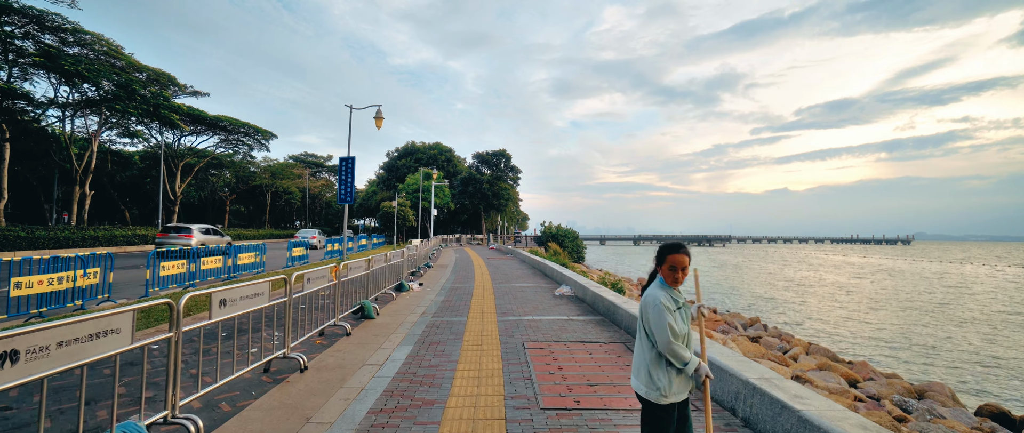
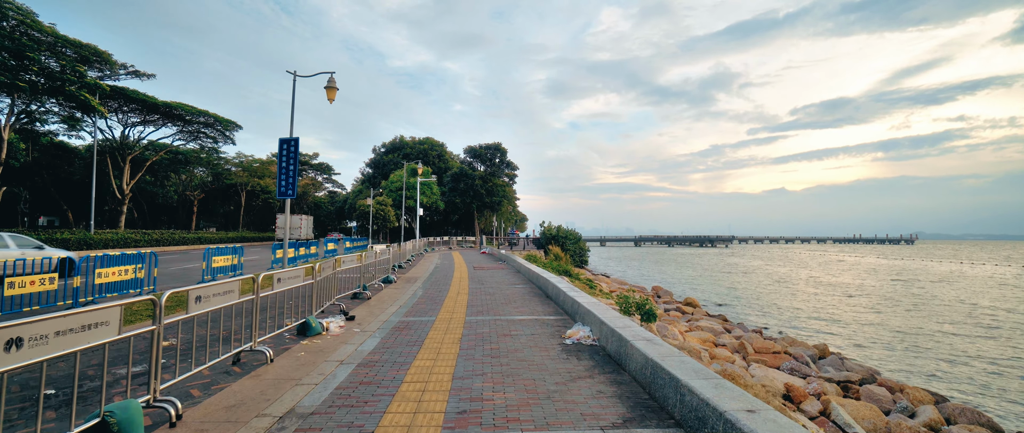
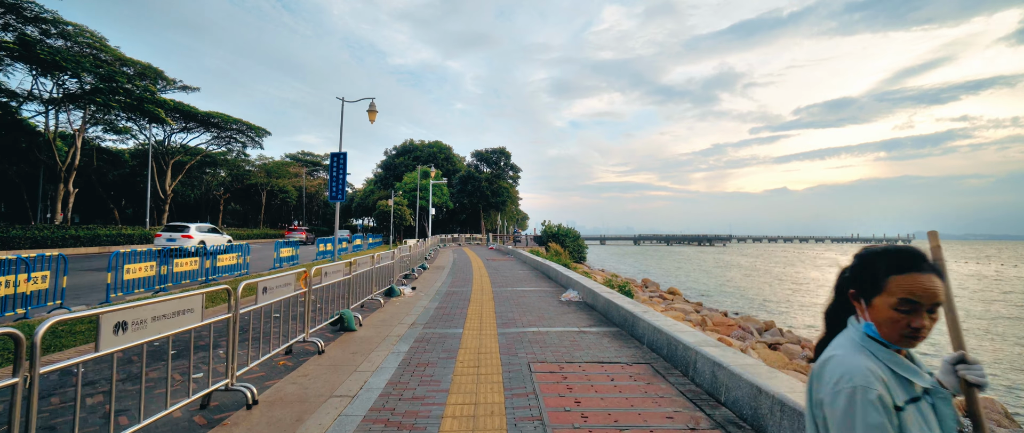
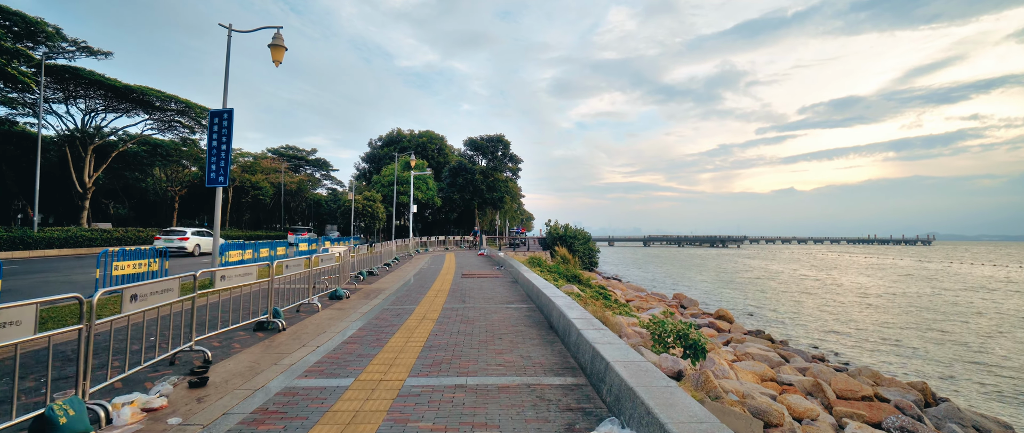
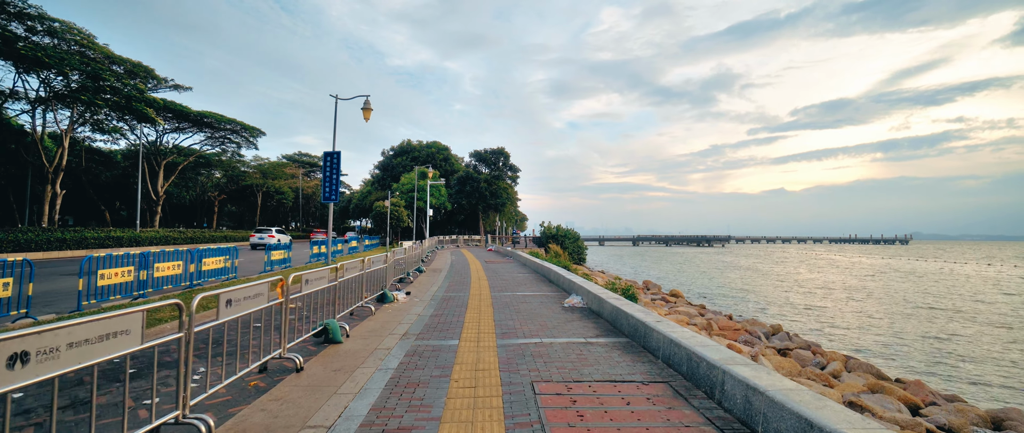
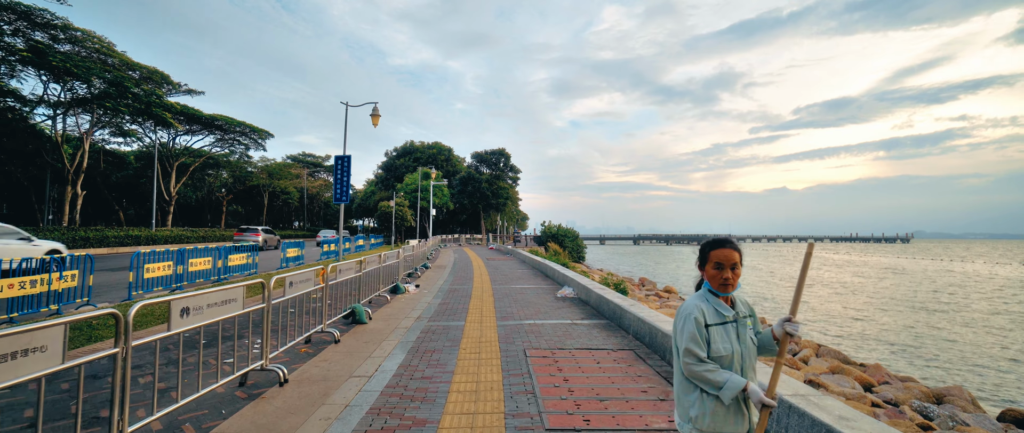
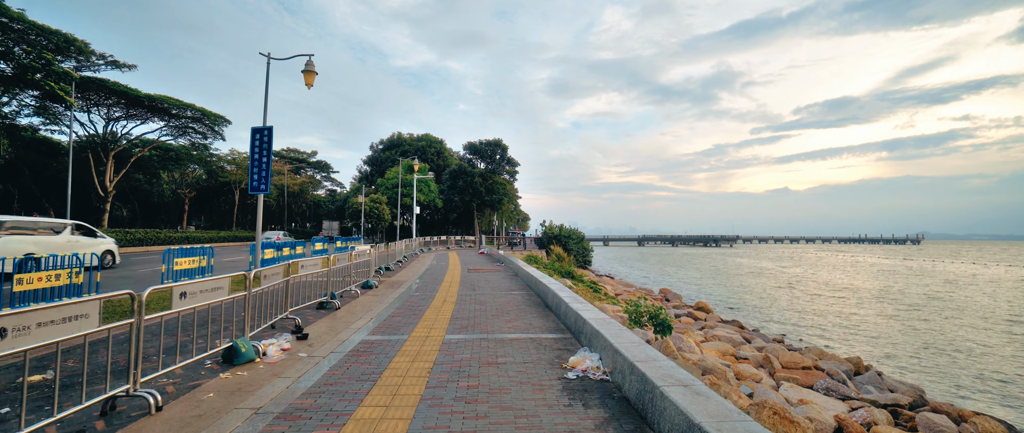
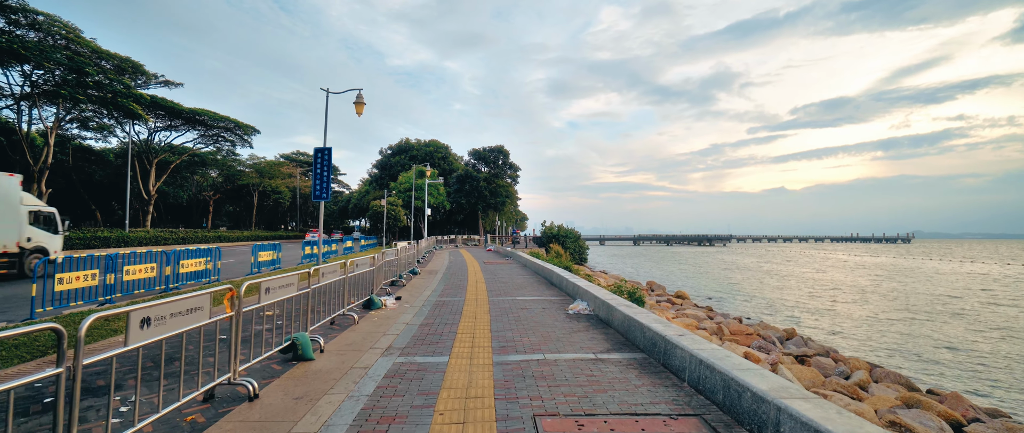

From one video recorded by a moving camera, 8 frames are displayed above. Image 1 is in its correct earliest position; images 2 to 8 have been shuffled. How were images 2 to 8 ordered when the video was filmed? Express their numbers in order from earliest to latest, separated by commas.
6, 3, 5, 8, 2, 7, 4
